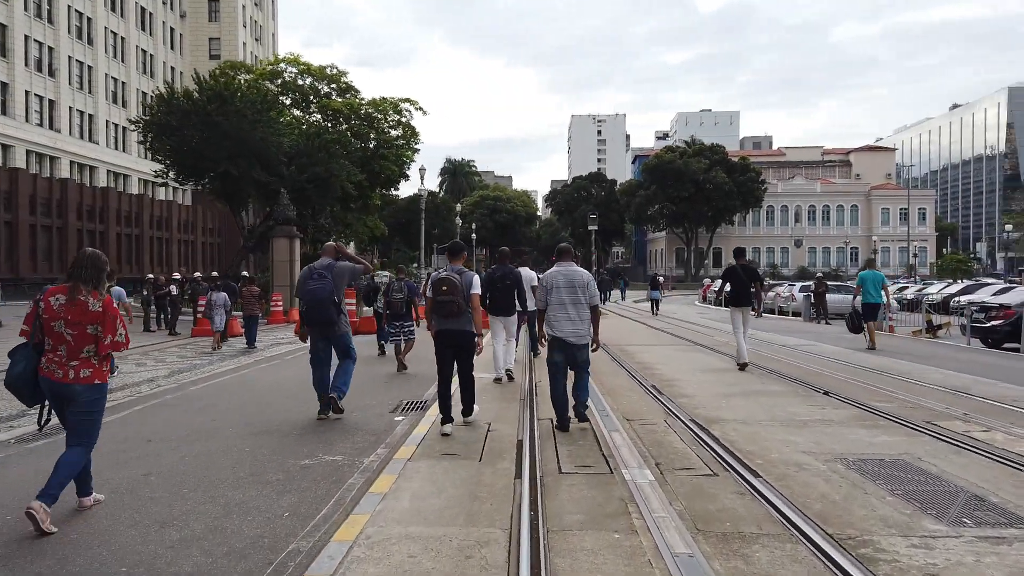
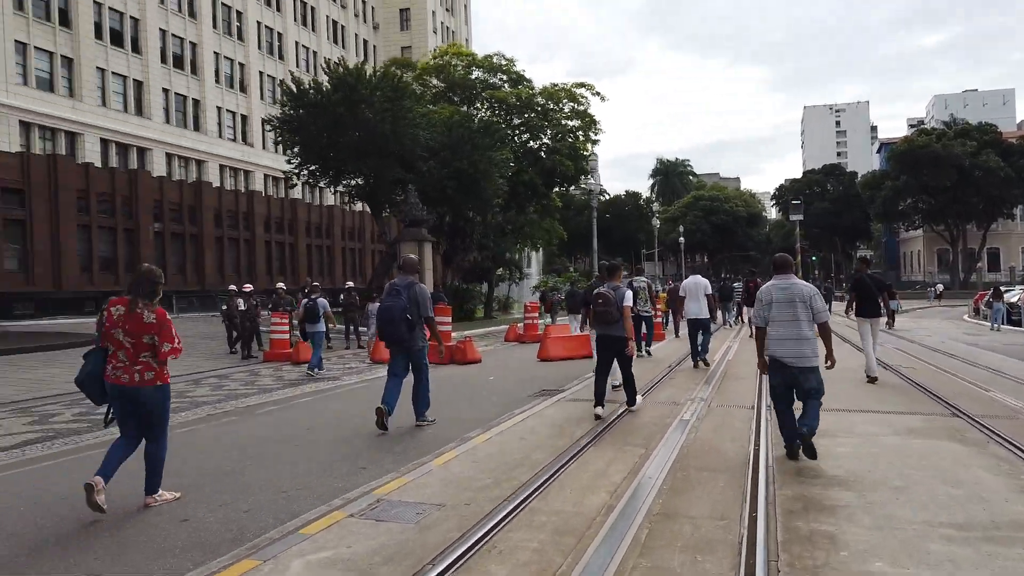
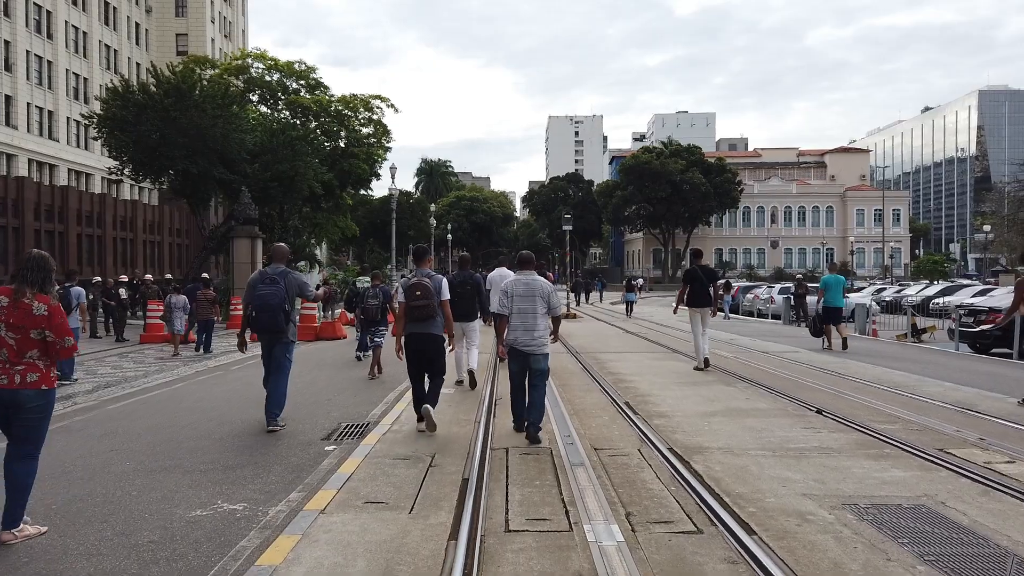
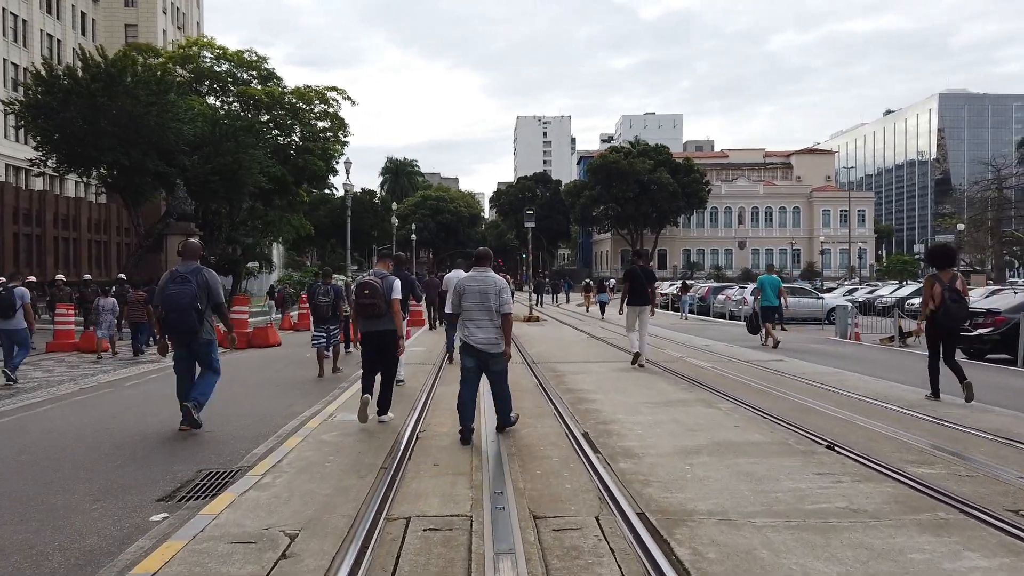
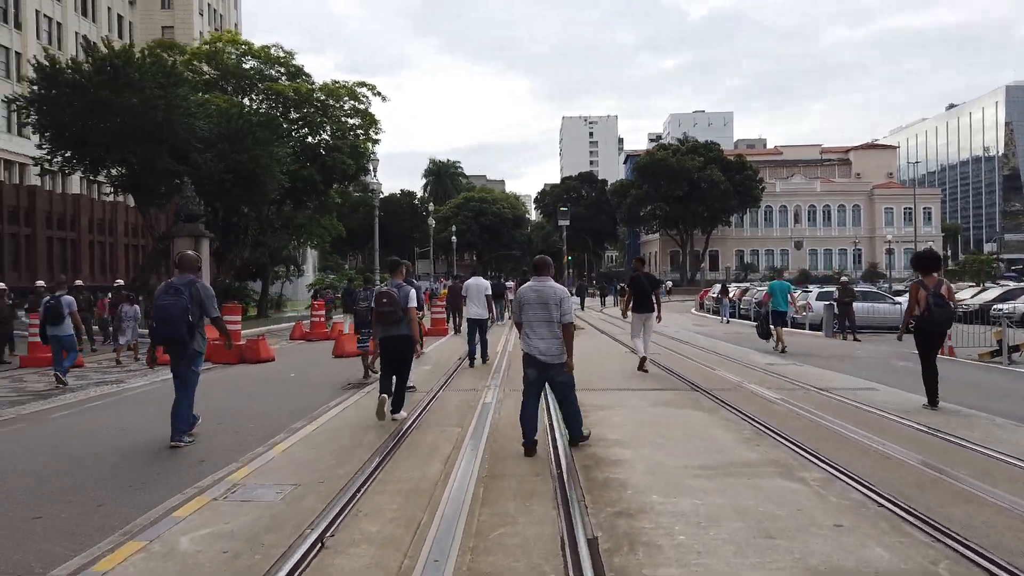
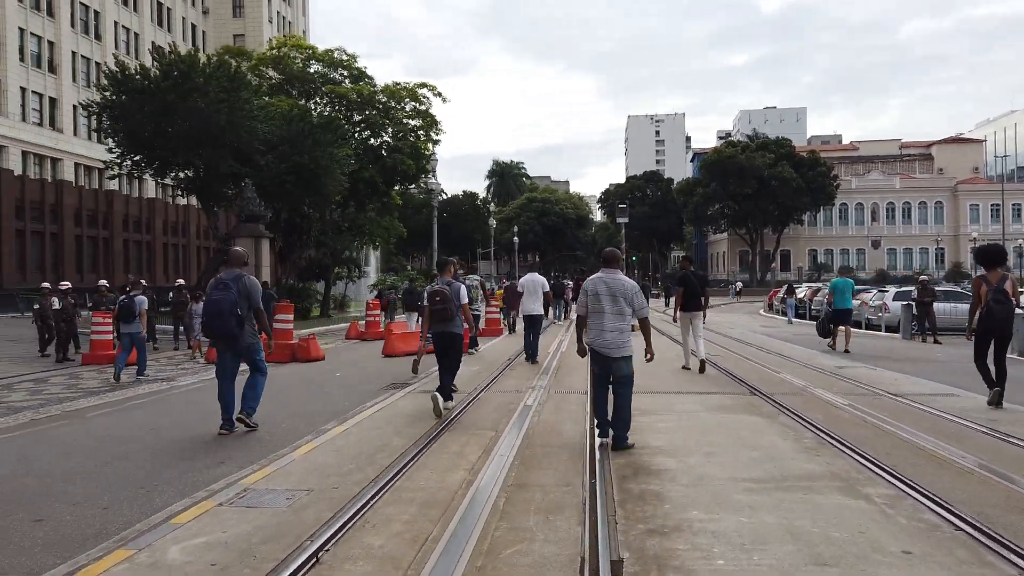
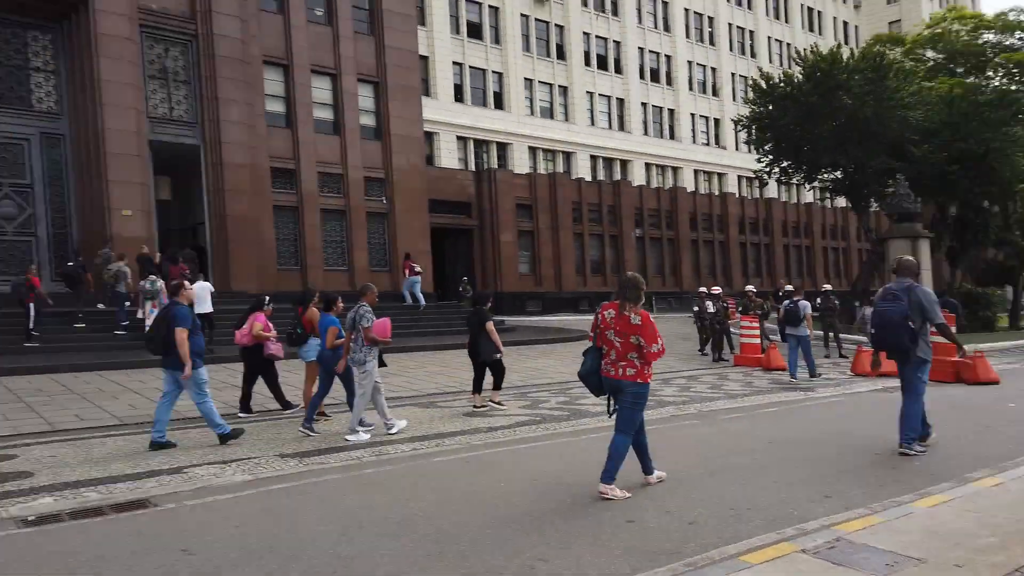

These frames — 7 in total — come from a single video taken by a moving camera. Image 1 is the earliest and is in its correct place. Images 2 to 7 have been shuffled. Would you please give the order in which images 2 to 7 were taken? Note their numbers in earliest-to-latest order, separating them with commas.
3, 4, 5, 6, 2, 7
